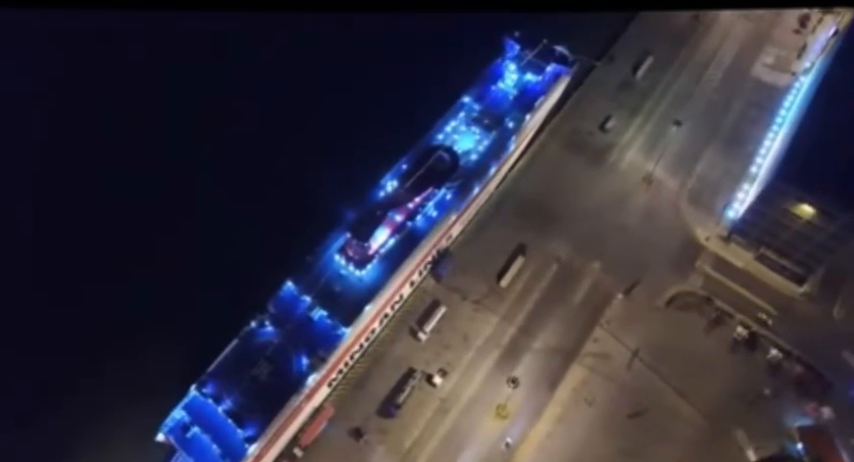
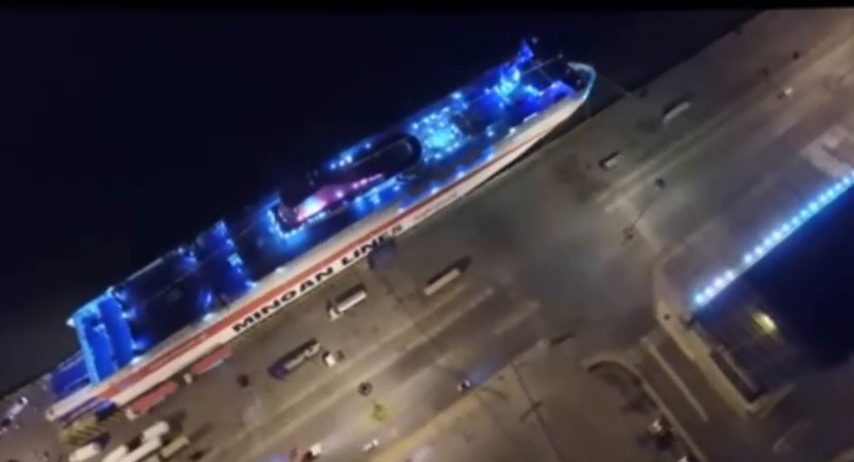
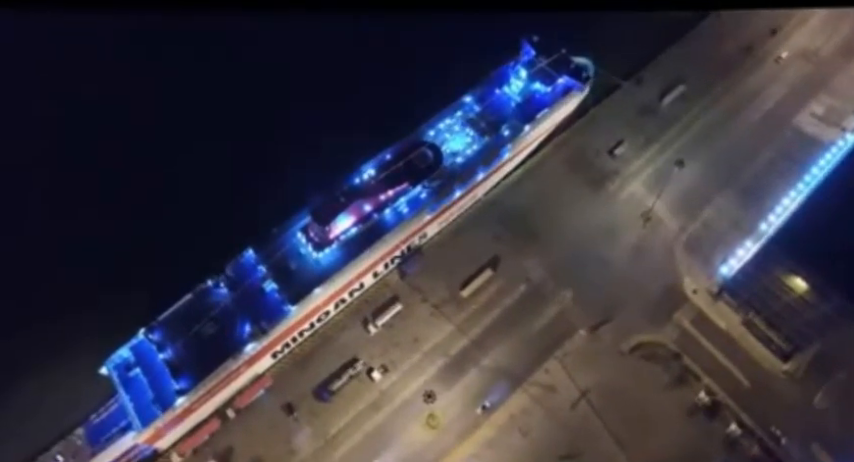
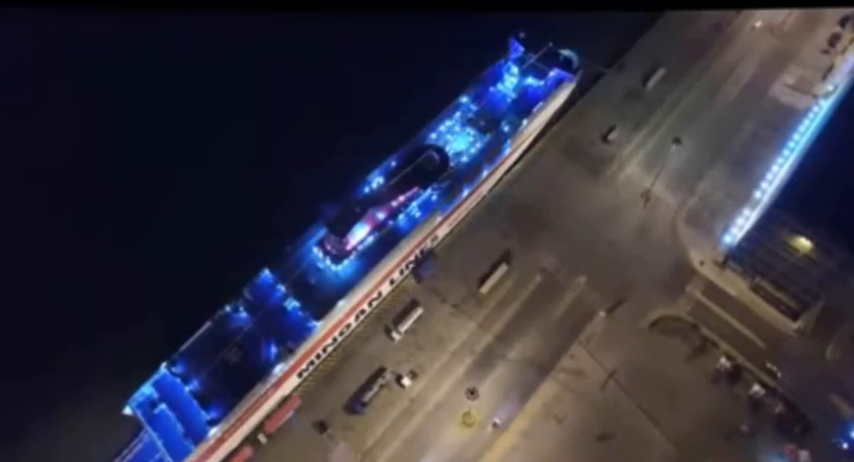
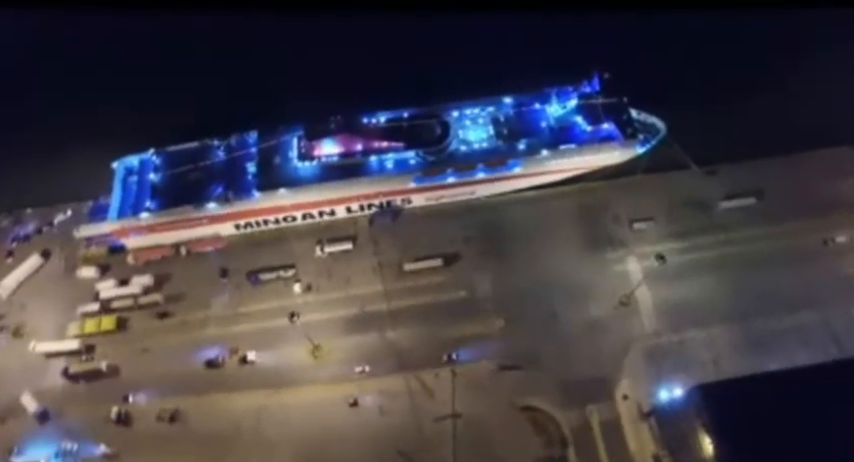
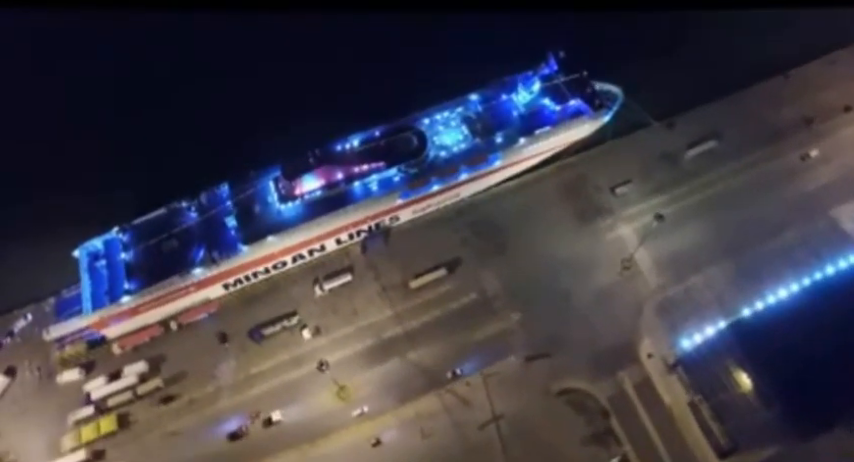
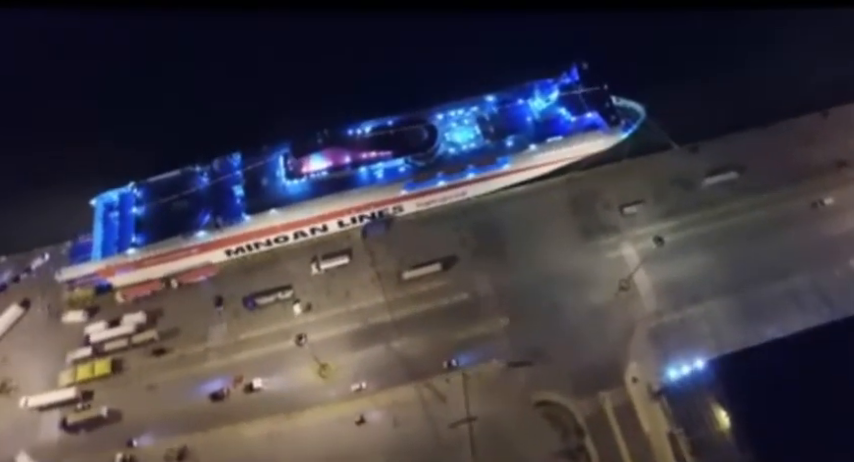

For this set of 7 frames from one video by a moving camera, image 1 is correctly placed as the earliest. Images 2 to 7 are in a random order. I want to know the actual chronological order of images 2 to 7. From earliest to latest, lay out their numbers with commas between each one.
4, 3, 2, 6, 7, 5
